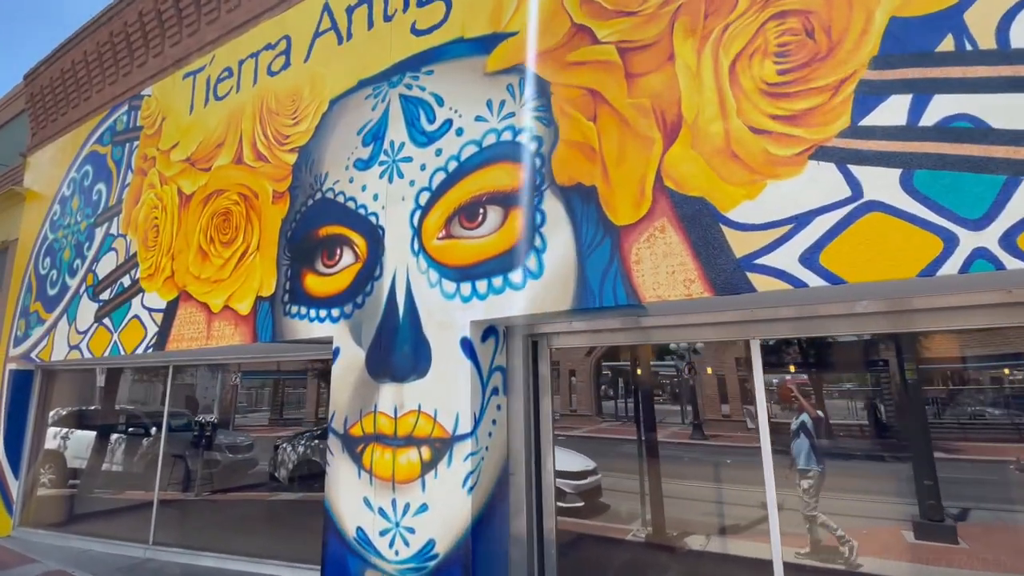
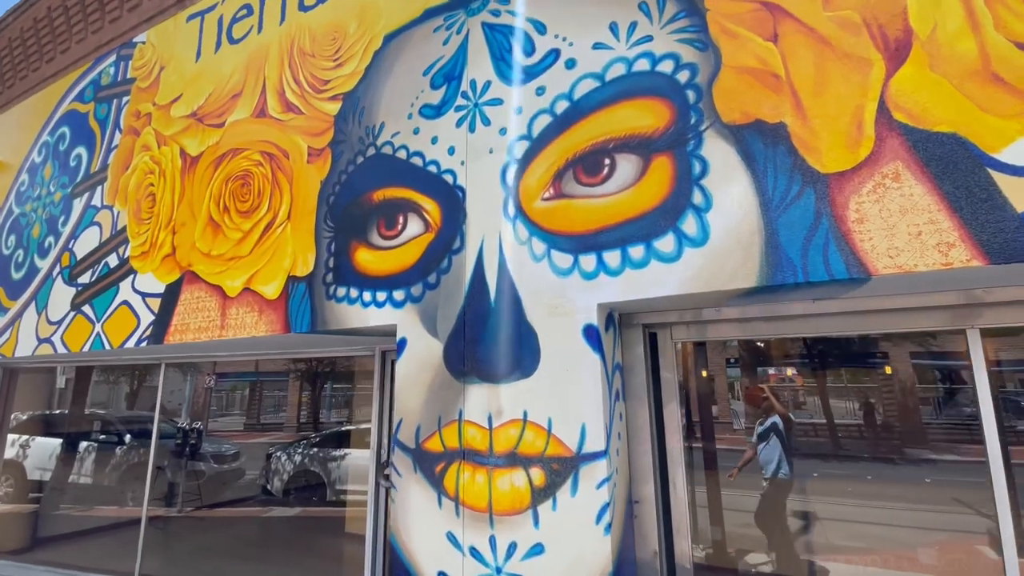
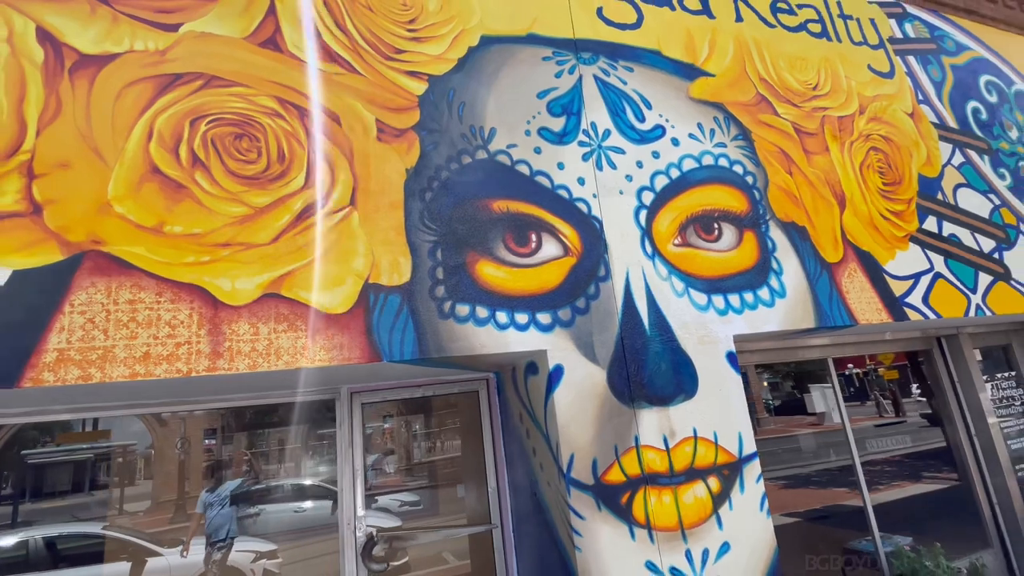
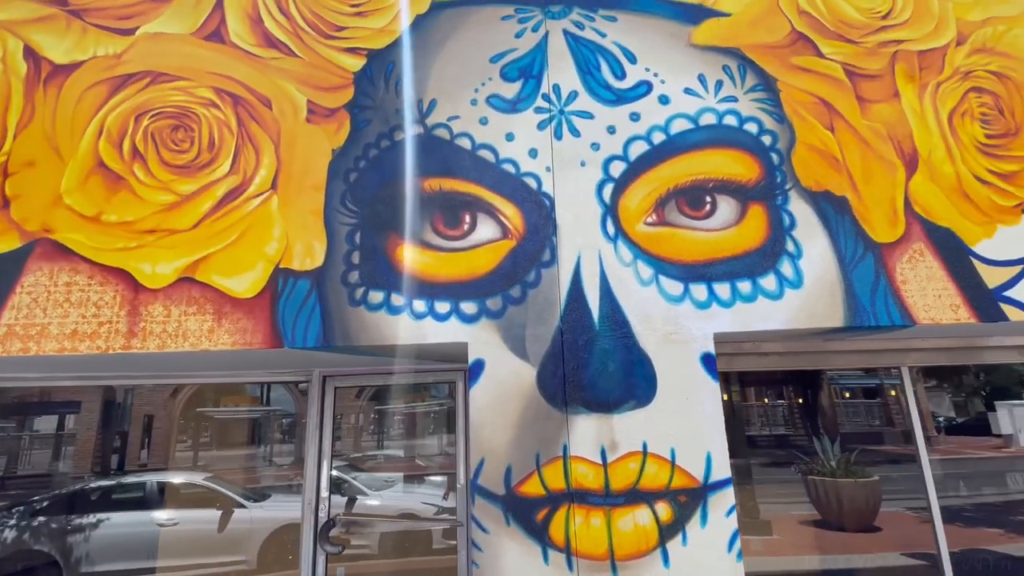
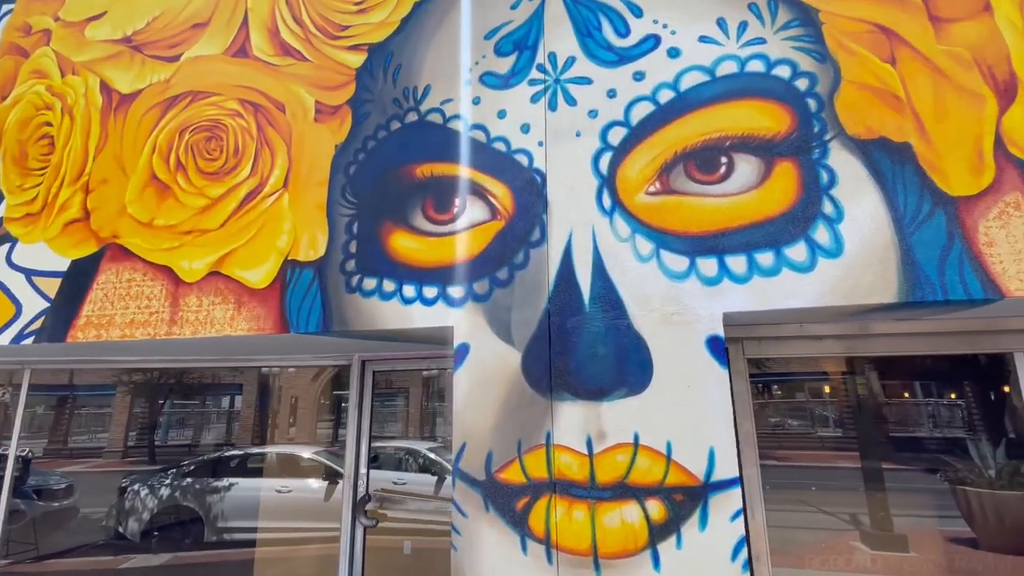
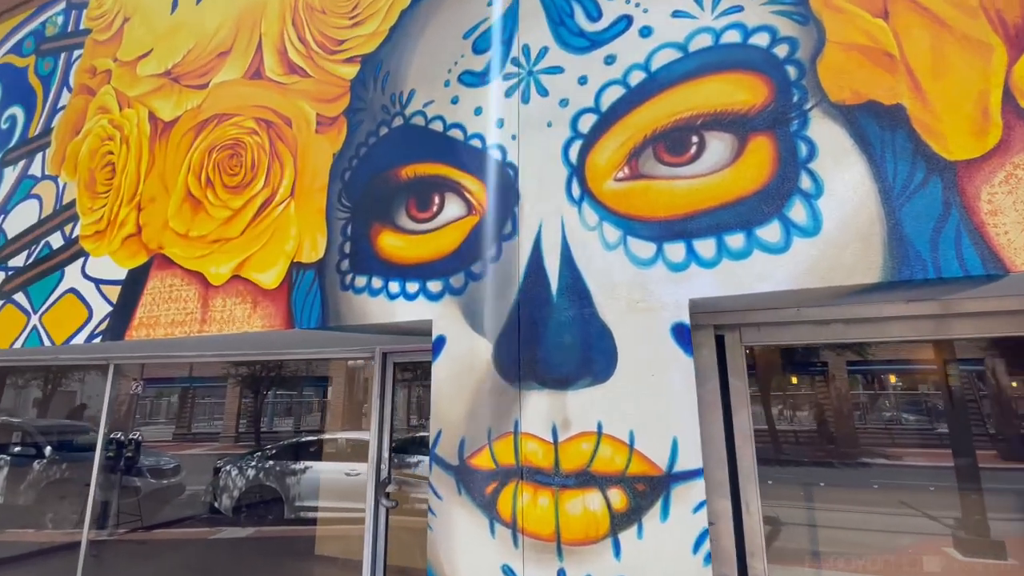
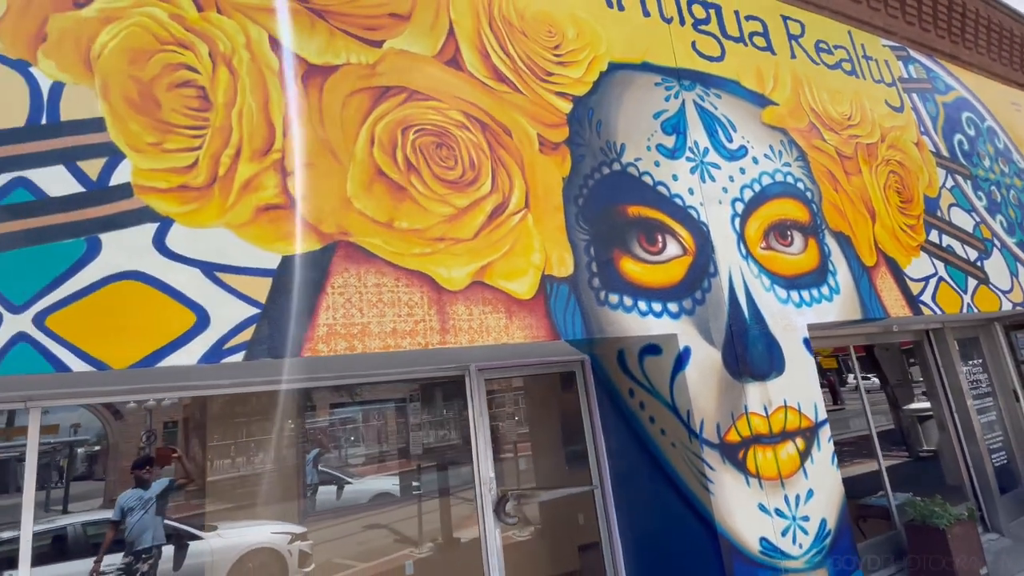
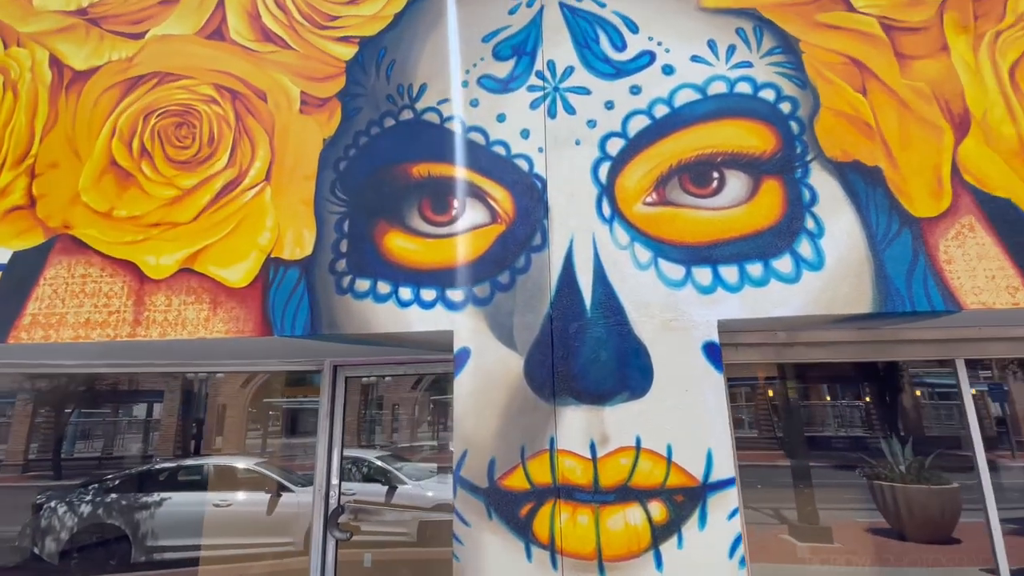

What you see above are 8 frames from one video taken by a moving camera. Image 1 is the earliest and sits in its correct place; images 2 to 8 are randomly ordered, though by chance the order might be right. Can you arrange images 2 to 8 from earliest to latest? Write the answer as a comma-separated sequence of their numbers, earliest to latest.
2, 6, 5, 8, 4, 3, 7
